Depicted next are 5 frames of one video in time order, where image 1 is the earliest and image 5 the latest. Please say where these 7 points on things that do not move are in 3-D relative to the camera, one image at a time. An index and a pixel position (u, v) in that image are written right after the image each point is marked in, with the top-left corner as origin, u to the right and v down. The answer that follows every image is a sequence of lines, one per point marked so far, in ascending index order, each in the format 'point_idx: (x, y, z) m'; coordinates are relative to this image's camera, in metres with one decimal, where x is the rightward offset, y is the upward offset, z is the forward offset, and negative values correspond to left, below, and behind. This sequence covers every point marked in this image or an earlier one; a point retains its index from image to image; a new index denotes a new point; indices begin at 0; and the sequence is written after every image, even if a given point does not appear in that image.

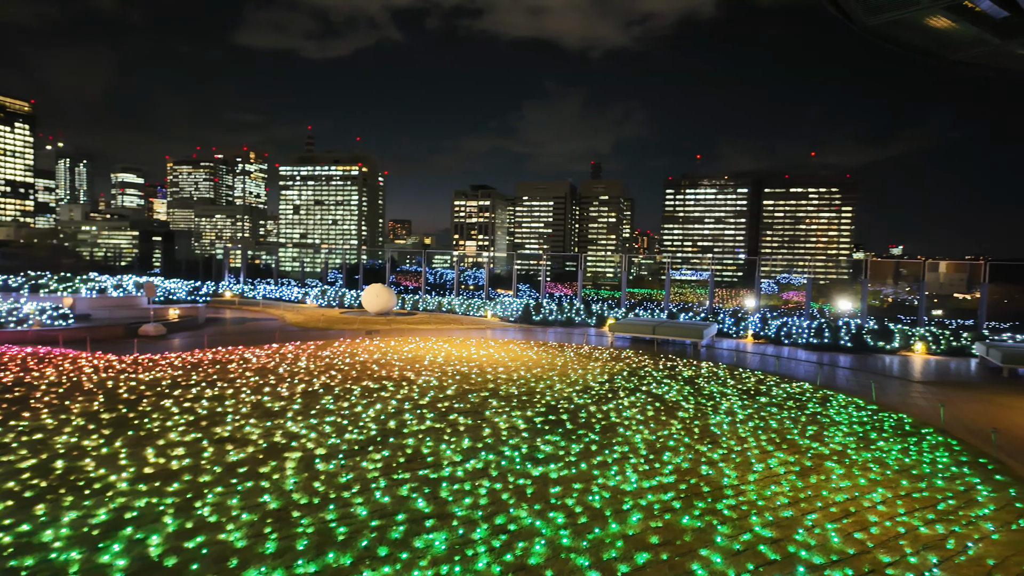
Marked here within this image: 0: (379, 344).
0: (-2.1, -0.9, +9.1) m
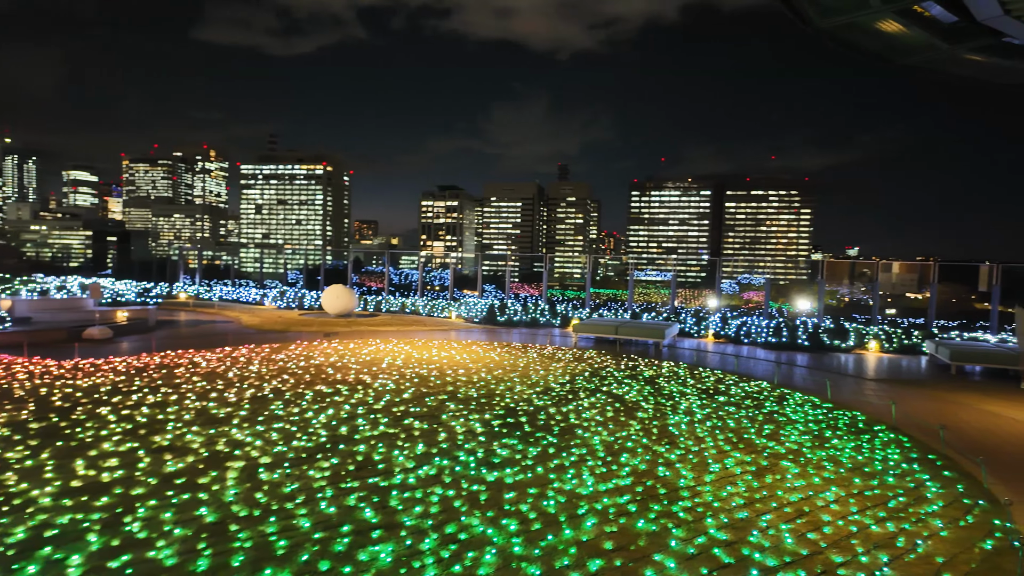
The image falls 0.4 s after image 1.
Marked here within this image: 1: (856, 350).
0: (-2.6, -0.9, +8.8) m
1: (+6.2, -1.1, +10.6) m
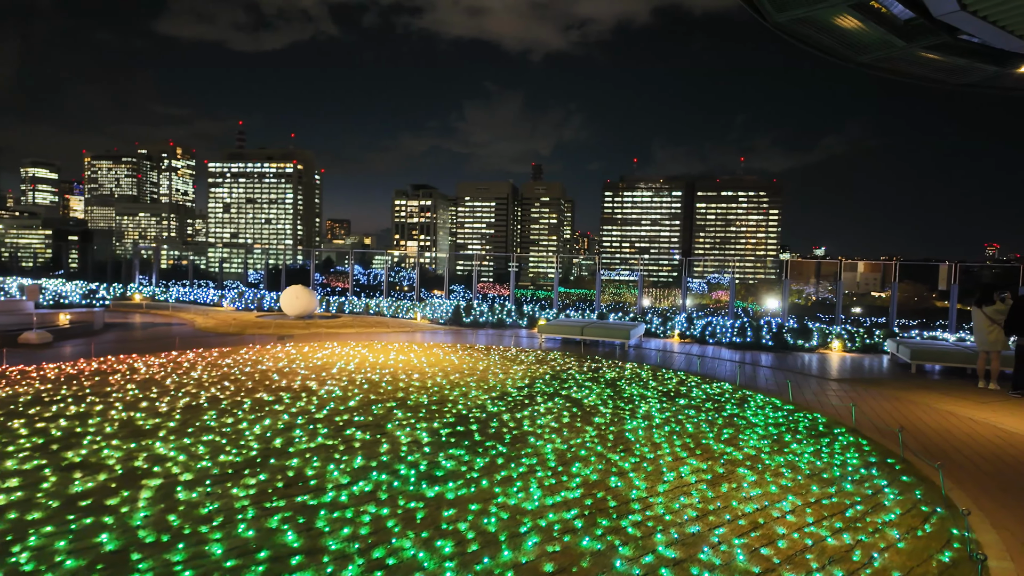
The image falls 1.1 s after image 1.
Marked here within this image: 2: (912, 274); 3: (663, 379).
0: (-3.2, -0.9, +8.5) m
1: (+5.5, -1.1, +10.7) m
2: (+8.4, +0.3, +12.4) m
3: (+1.9, -1.1, +7.4) m
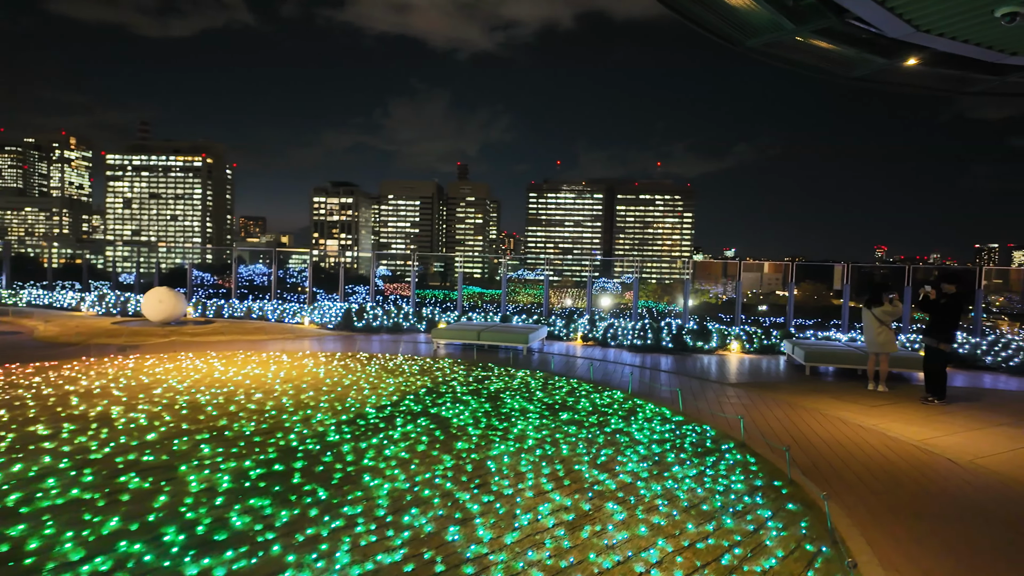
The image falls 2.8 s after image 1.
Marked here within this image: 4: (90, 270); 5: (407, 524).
0: (-4.7, -0.9, +7.2) m
1: (+3.7, -1.1, +10.5) m
2: (+6.3, +0.3, +12.5) m
3: (+0.5, -1.2, +6.8) m
4: (-12.1, +0.5, +16.7) m
5: (-0.6, -1.2, +3.1) m
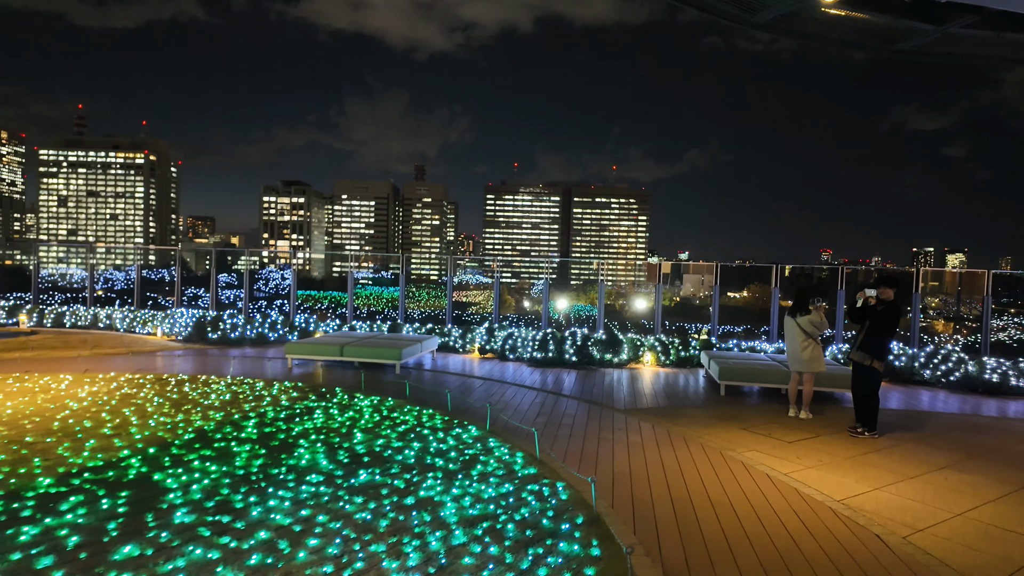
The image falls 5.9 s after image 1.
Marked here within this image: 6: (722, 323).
0: (-6.3, -1.0, +5.3) m
1: (+1.8, -1.2, +9.1) m
2: (+4.3, +0.2, +11.3) m
3: (-1.1, -1.2, +5.2) m
4: (-14.3, +0.4, +14.3) m
5: (-1.9, -1.3, +1.5) m
6: (+3.4, -0.7, +11.4) m
